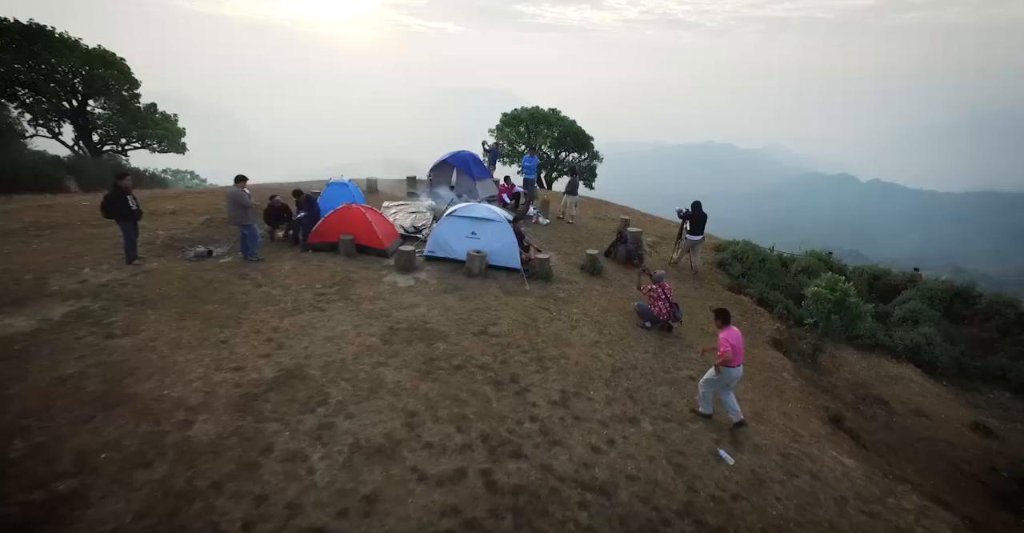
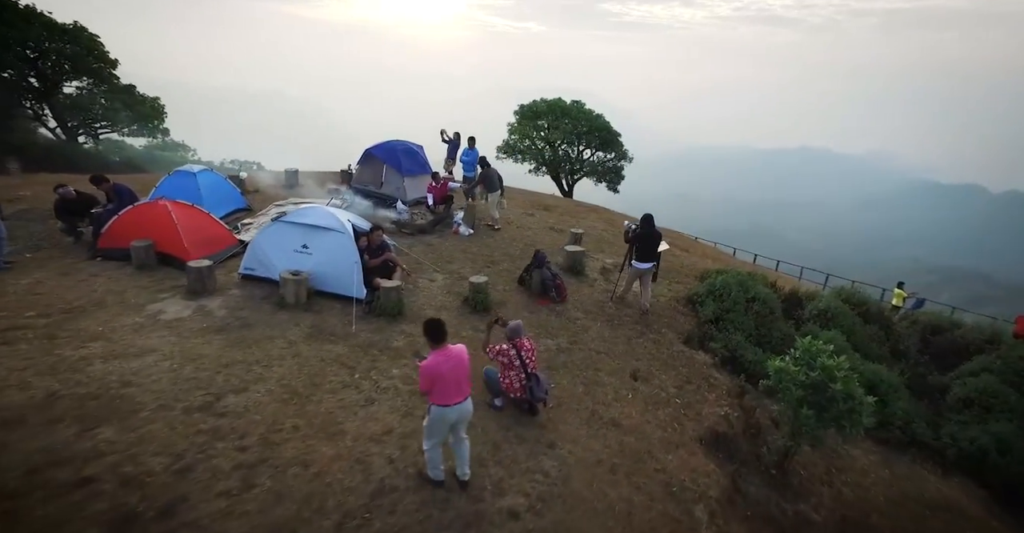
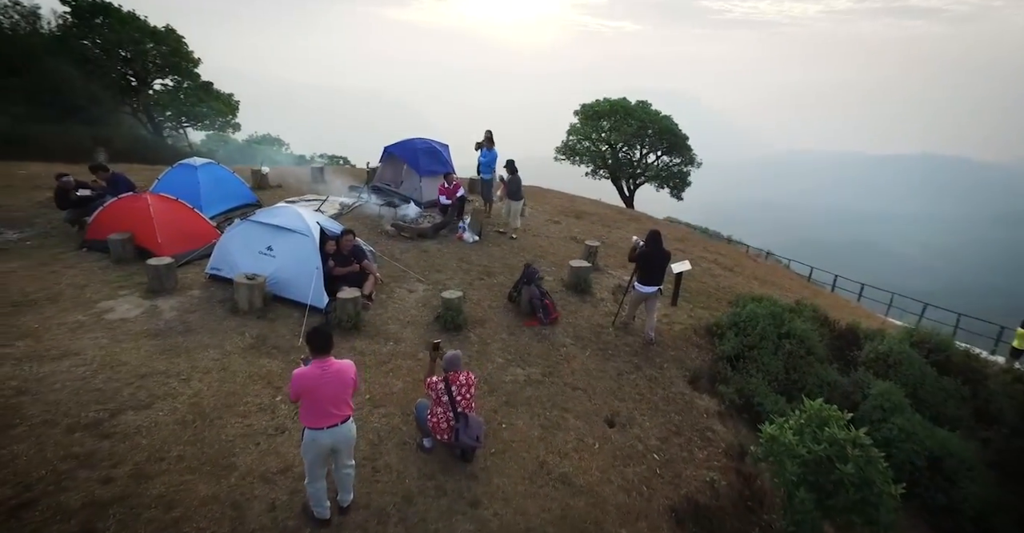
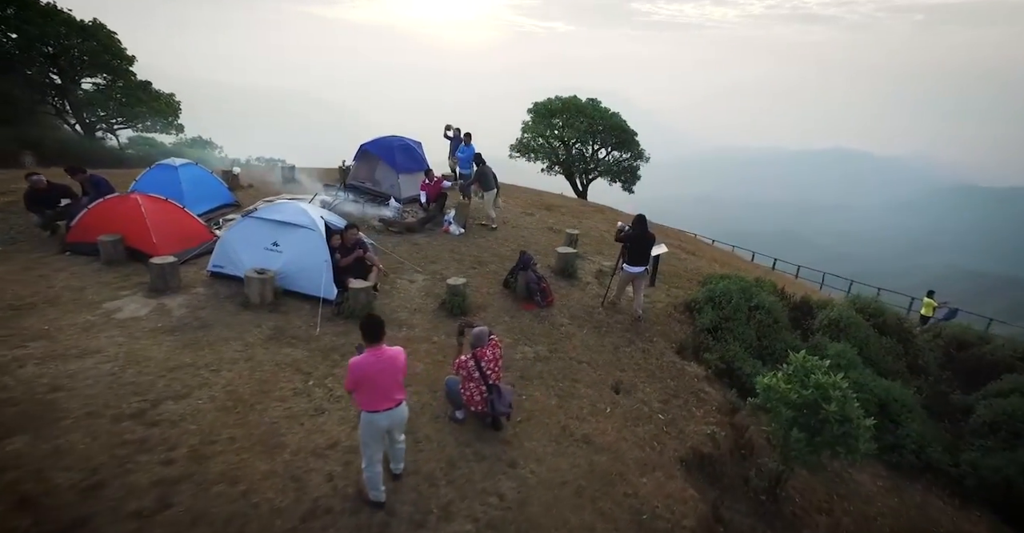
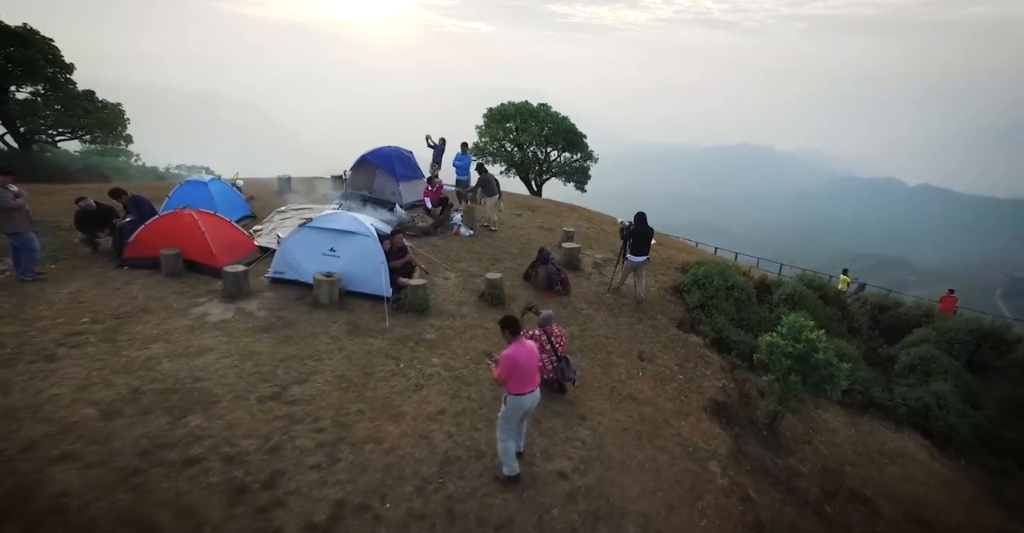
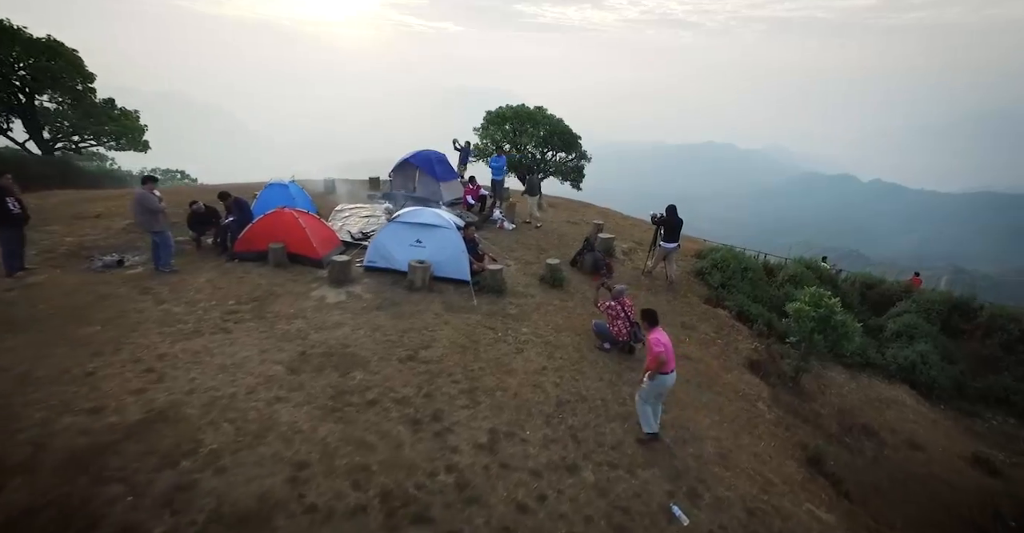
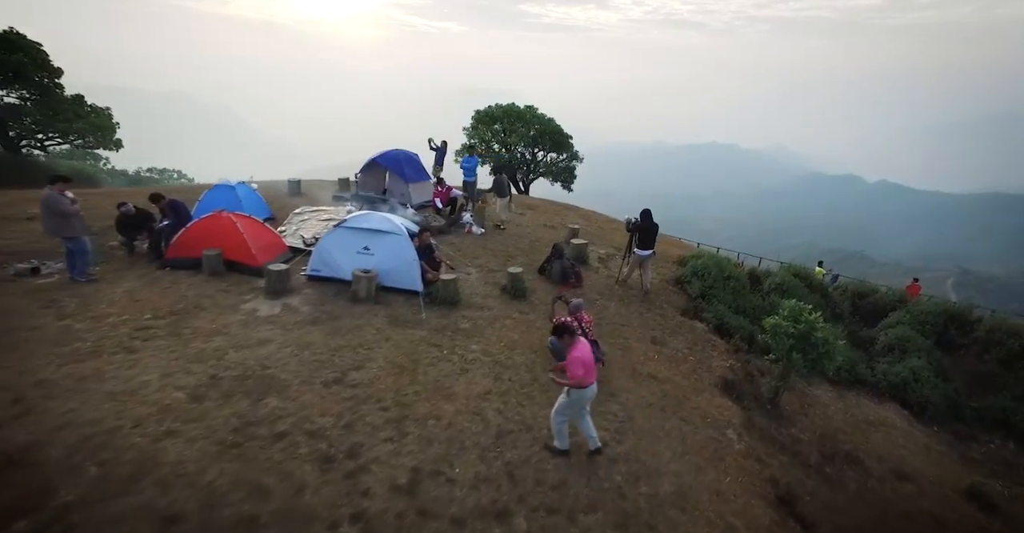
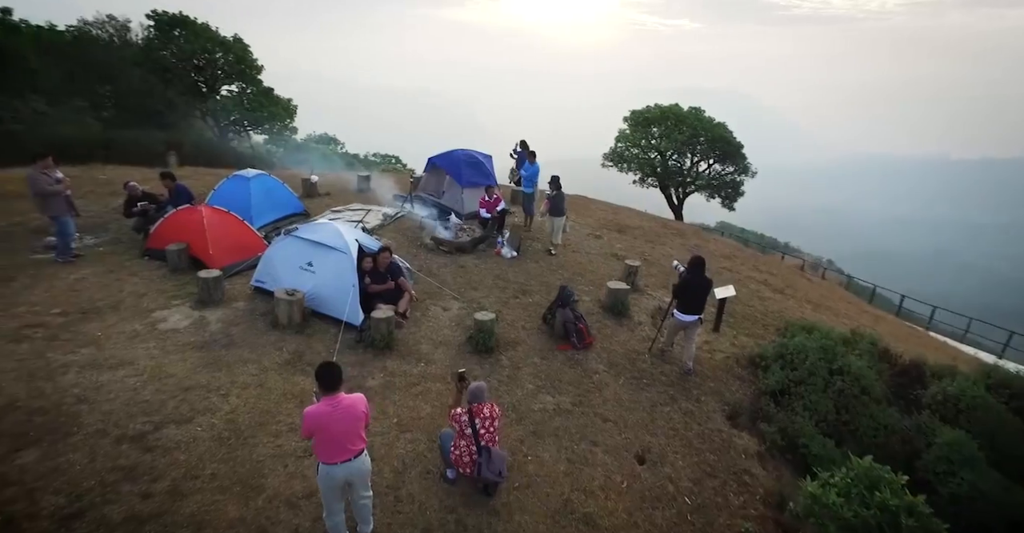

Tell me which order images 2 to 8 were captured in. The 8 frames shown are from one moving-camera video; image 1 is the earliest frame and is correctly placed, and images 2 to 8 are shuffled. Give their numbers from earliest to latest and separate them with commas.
6, 7, 5, 2, 4, 3, 8
